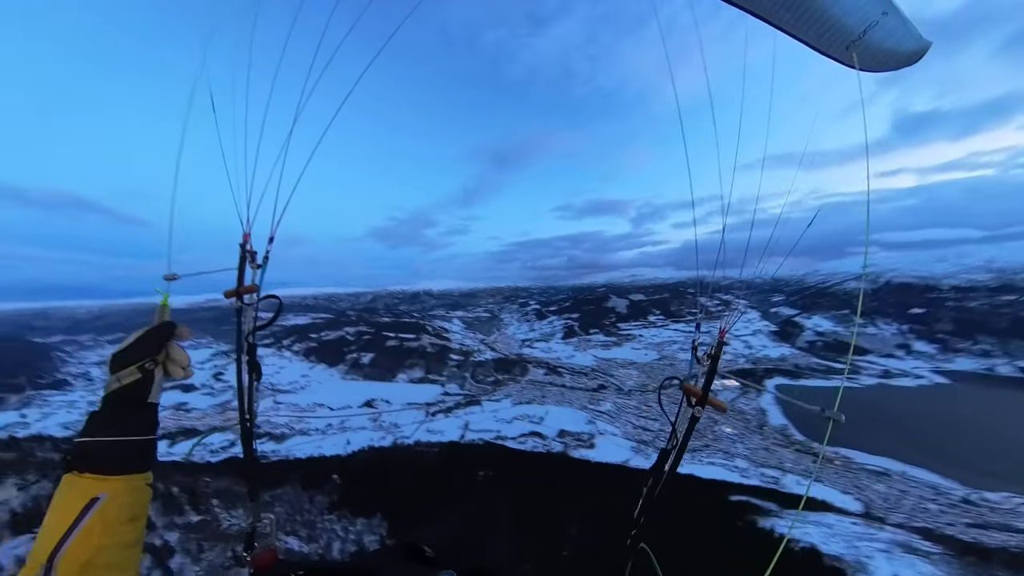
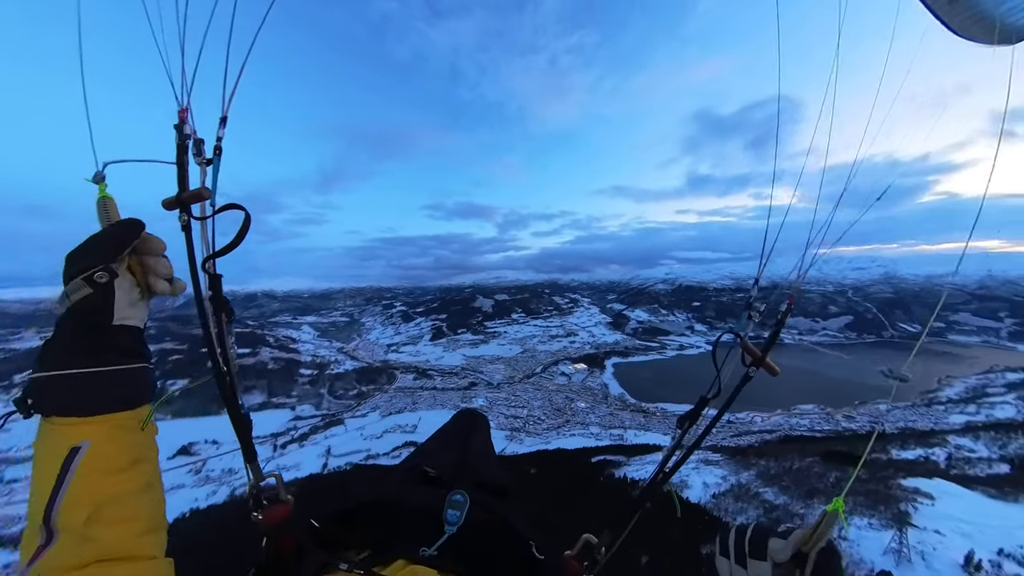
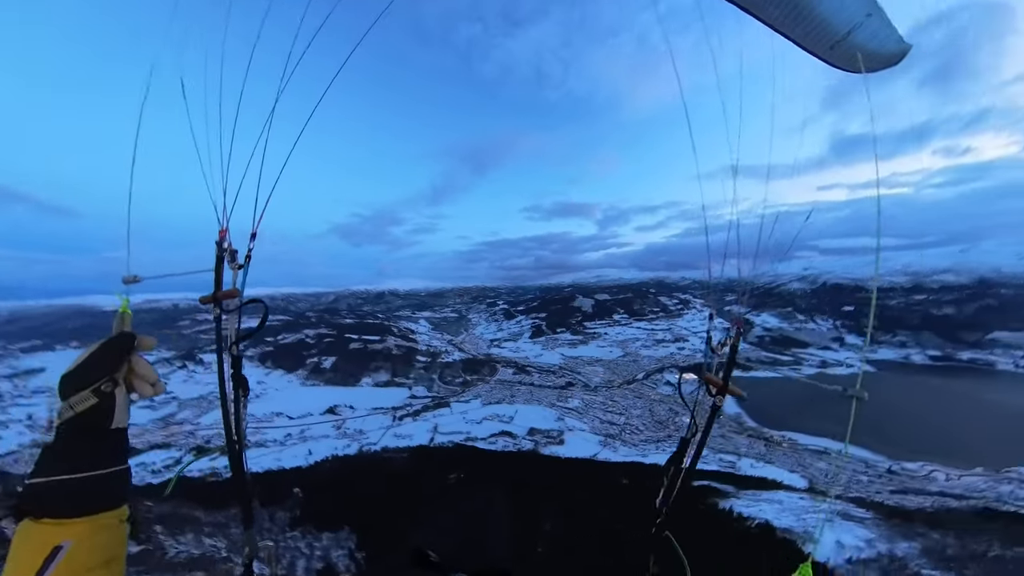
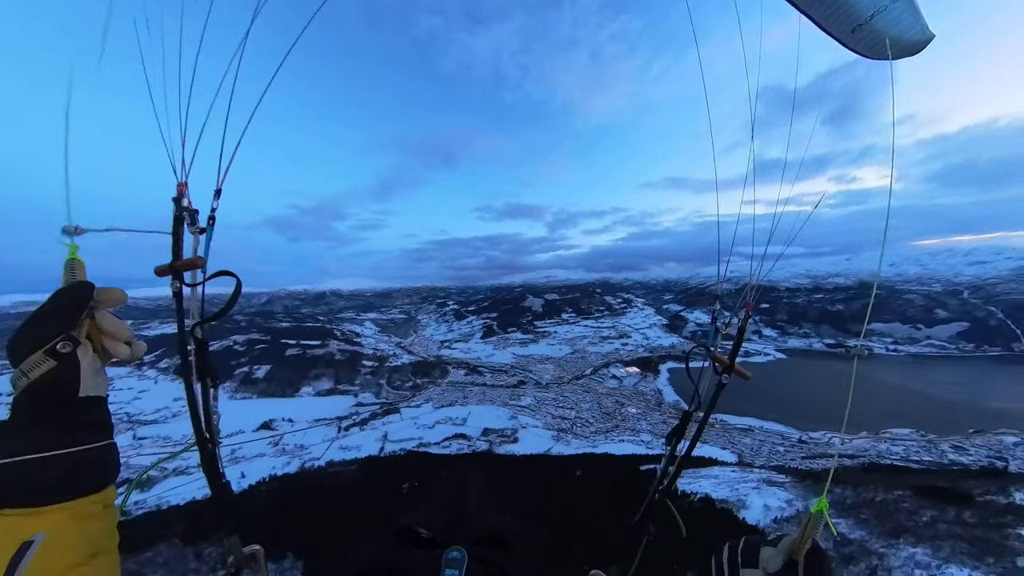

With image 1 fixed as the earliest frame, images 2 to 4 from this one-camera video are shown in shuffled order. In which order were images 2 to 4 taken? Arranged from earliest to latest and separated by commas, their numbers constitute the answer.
3, 4, 2
